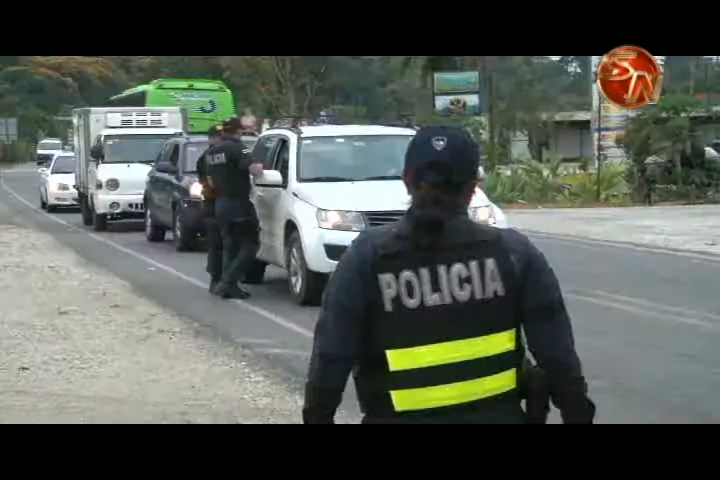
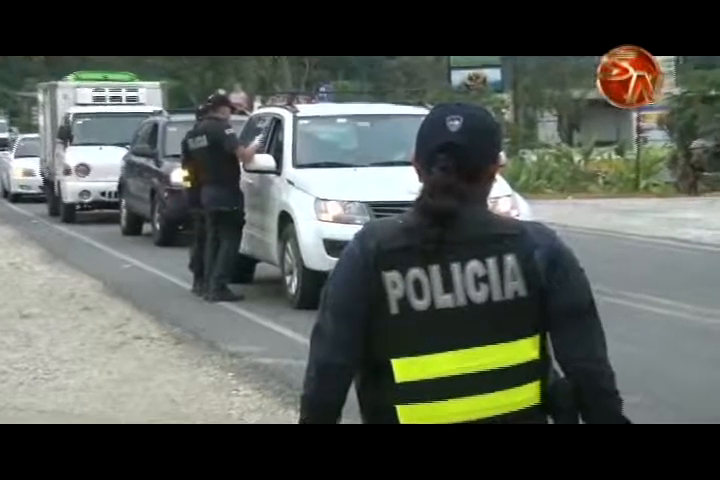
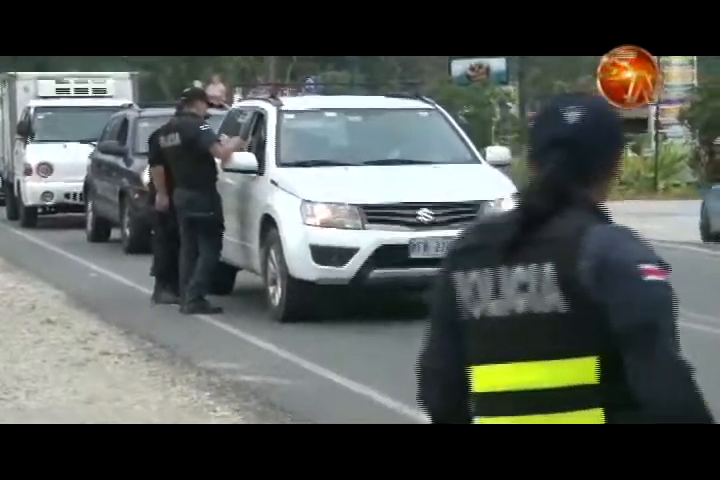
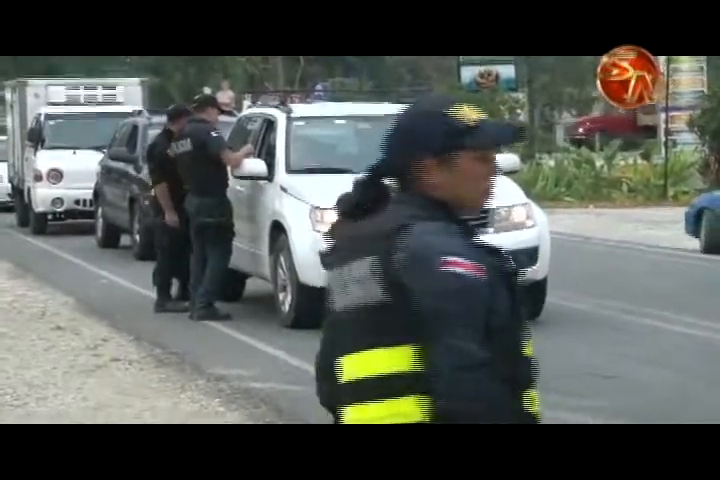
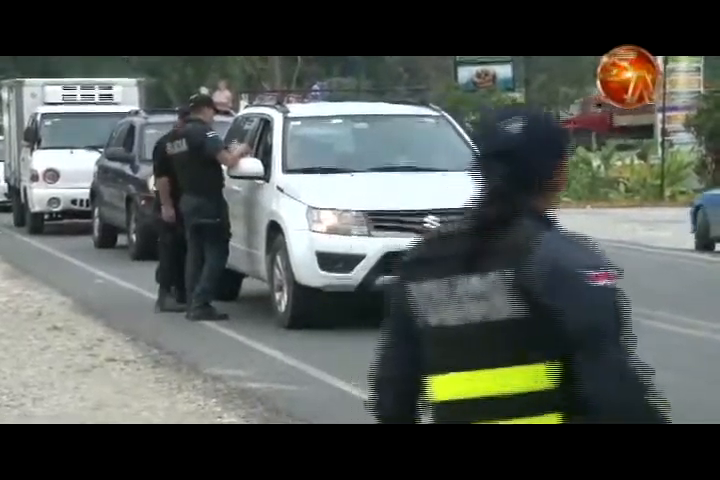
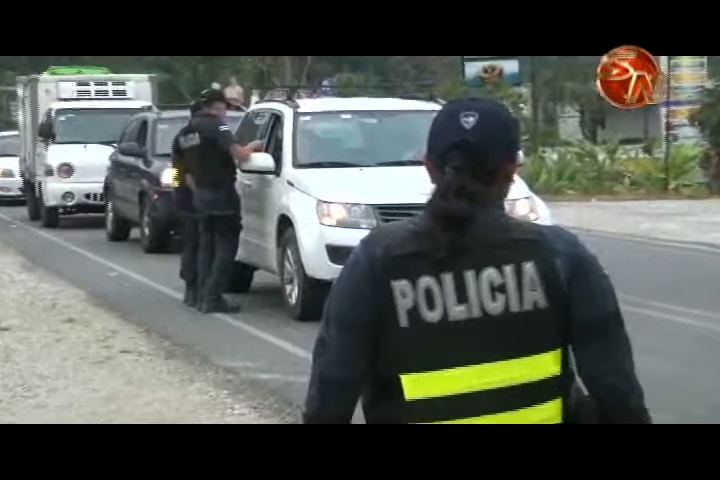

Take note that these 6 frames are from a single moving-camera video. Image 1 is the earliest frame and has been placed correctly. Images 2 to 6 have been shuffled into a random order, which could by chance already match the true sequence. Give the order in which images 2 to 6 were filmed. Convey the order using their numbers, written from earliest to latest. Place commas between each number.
2, 6, 4, 5, 3
